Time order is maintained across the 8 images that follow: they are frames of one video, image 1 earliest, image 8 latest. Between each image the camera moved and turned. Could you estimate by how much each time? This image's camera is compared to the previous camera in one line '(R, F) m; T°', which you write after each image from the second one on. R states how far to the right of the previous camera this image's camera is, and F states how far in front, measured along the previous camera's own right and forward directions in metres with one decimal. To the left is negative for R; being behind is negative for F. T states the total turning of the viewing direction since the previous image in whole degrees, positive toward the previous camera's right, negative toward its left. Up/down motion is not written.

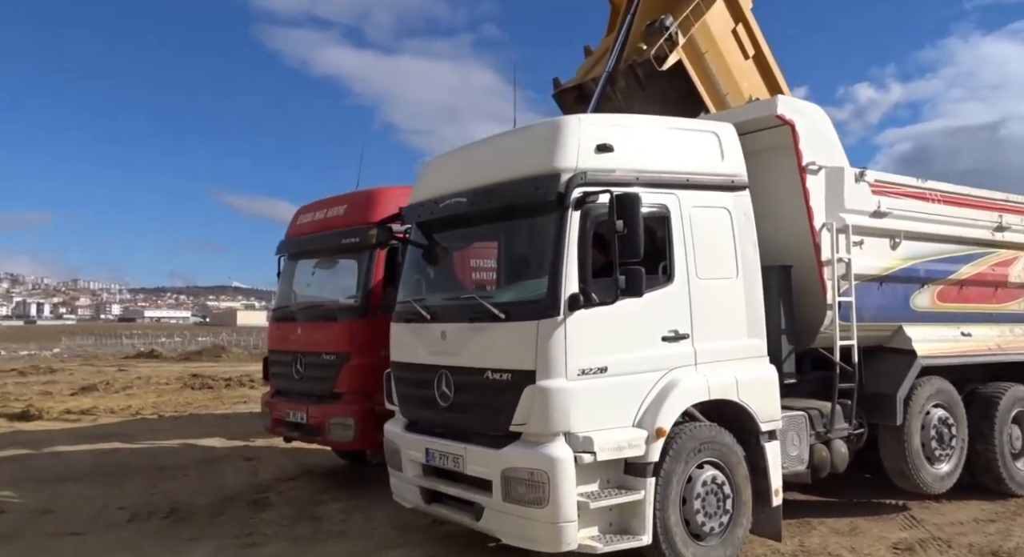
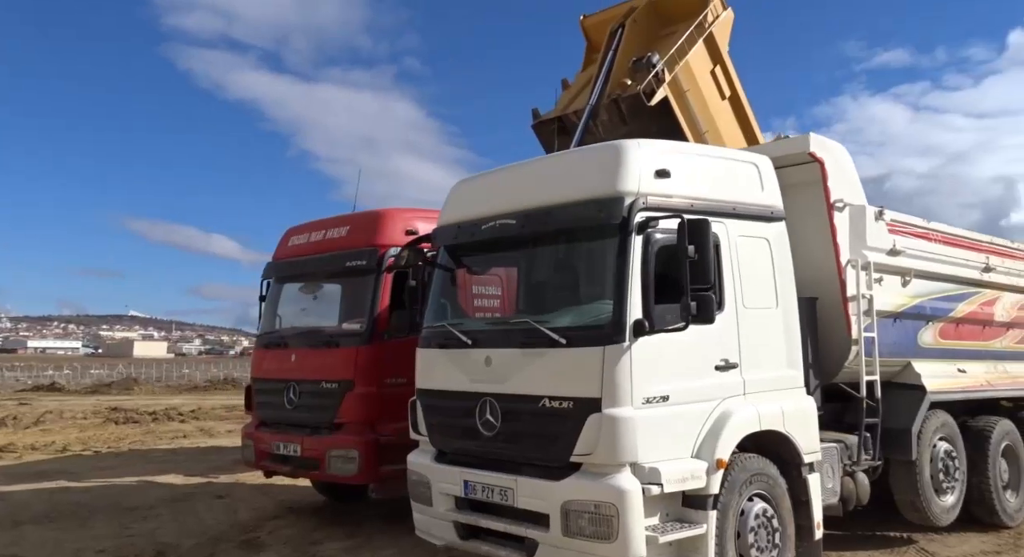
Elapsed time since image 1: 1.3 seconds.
(-0.9, +0.2) m; +6°
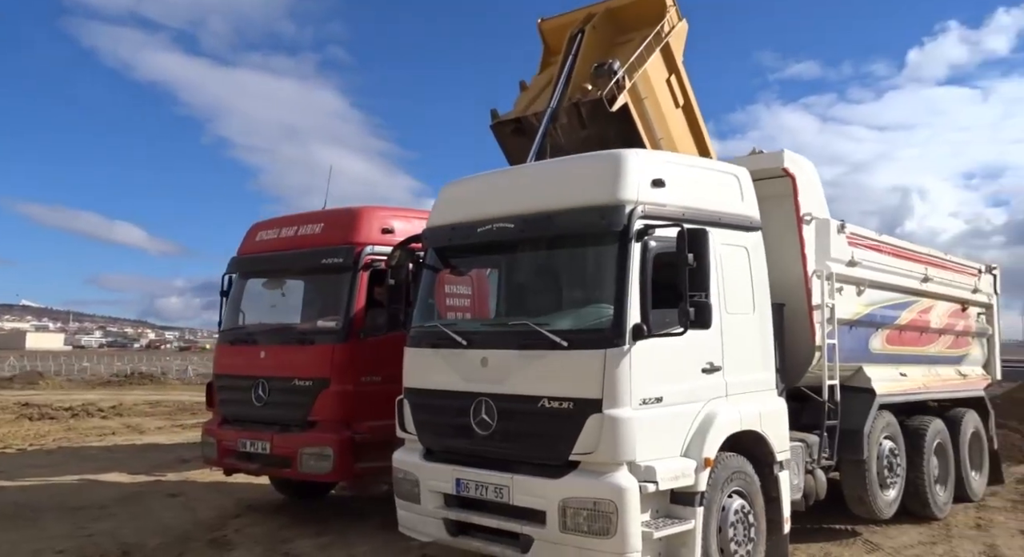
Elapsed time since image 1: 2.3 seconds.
(-0.5, 0.0) m; +6°
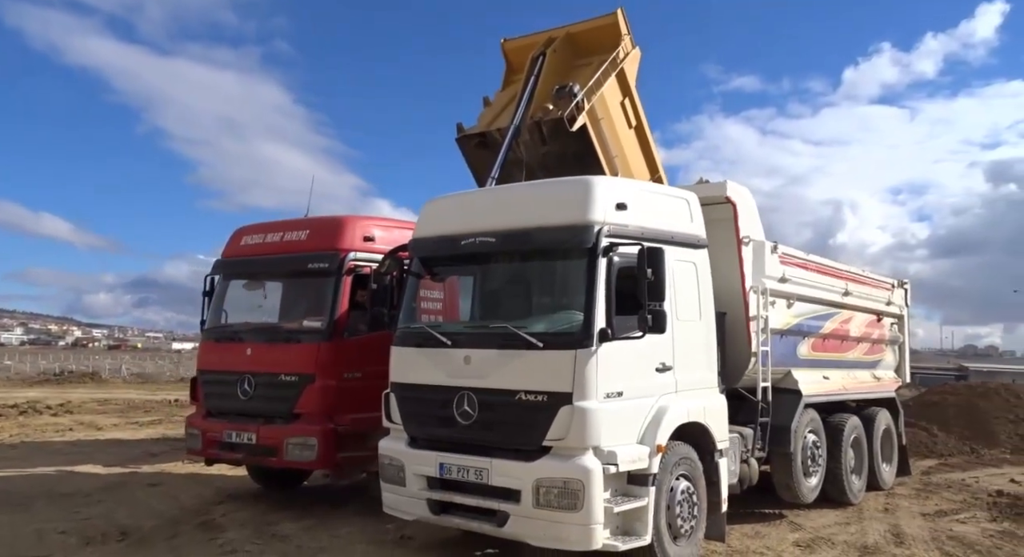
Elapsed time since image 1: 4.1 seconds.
(-0.3, -0.6) m; +5°
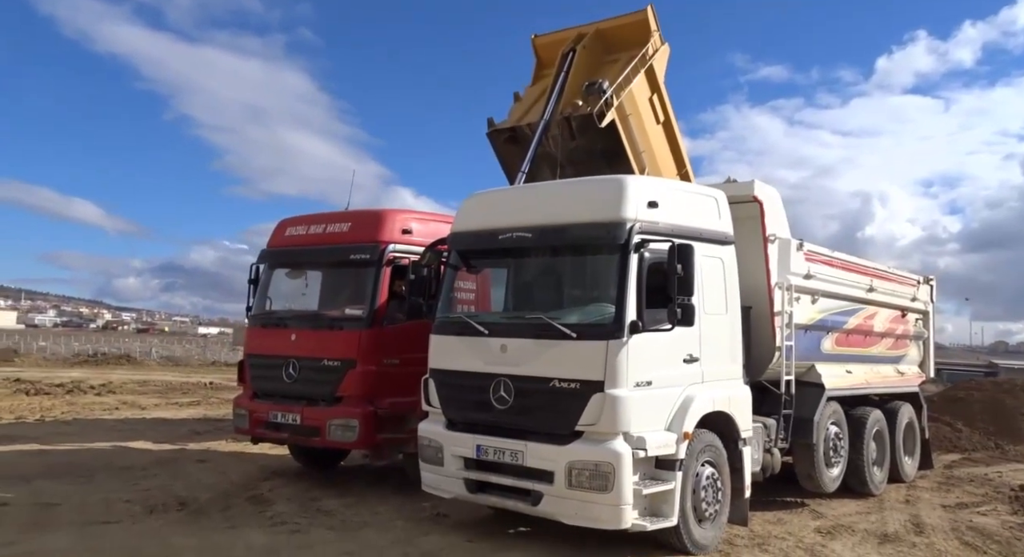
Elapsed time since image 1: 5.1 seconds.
(-0.1, -0.3) m; -2°
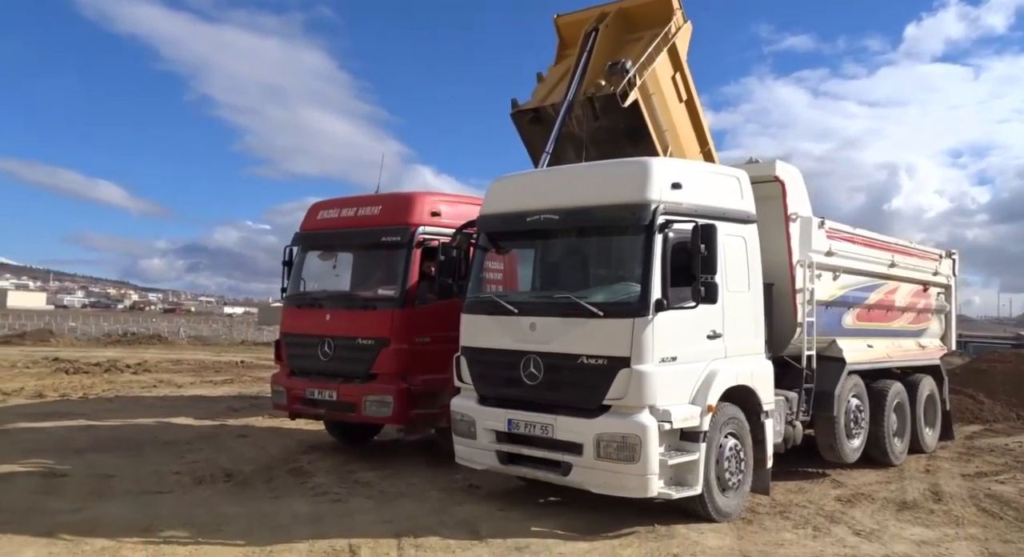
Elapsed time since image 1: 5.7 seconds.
(-0.1, -0.2) m; -2°
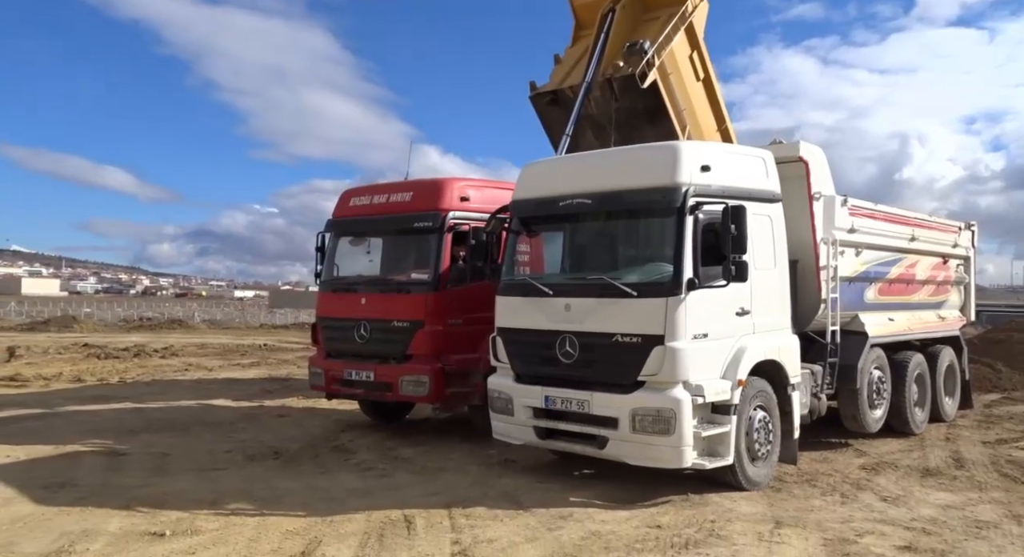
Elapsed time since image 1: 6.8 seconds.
(-0.2, -0.2) m; -1°
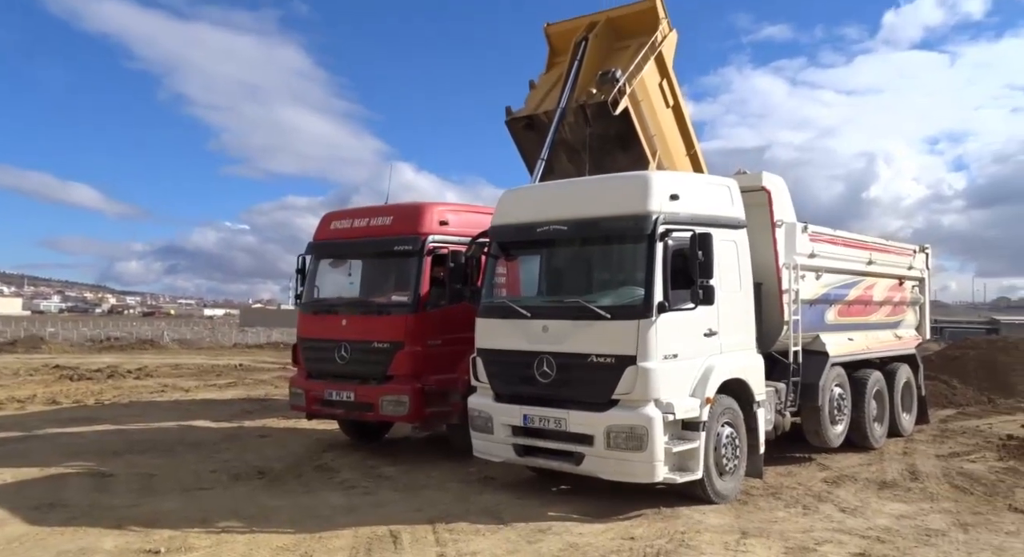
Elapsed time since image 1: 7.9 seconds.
(0.0, -0.3) m; +2°
